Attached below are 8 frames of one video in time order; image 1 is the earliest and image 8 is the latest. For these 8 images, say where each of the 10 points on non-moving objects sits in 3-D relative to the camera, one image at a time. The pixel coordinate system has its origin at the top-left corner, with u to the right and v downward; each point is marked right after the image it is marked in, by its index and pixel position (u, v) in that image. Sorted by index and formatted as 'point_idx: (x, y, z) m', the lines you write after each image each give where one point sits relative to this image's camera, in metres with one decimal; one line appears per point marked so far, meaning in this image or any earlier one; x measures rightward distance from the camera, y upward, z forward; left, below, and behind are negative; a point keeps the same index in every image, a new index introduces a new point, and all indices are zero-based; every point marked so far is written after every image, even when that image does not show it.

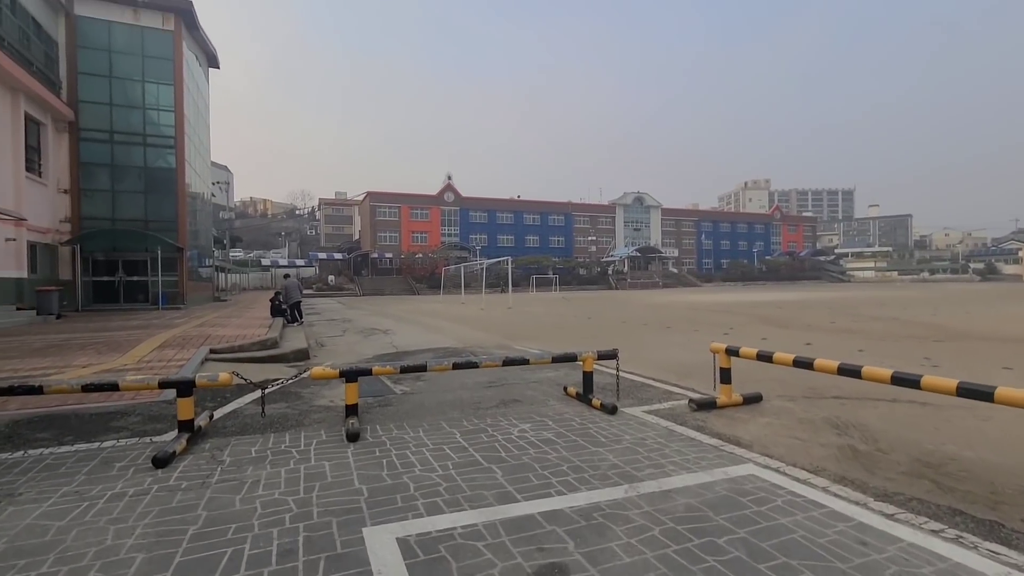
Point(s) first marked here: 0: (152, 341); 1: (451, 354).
0: (-6.8, -1.0, +9.3) m
1: (-1.2, -1.3, +9.8) m
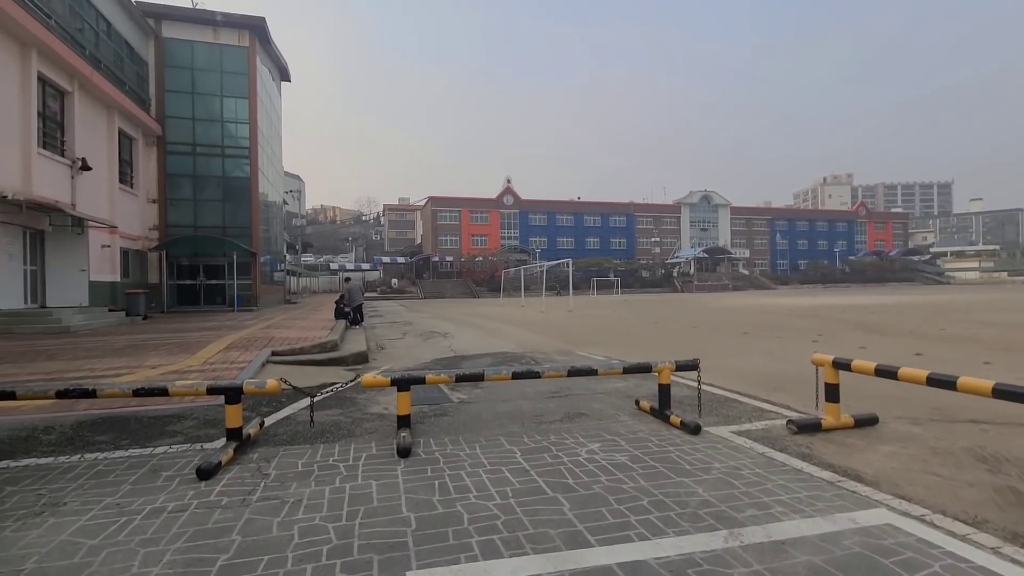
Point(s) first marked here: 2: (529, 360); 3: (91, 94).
0: (-5.6, -1.0, +9.5) m
1: (-0.1, -1.4, +9.3) m
2: (+0.3, -1.4, +9.4) m
3: (-14.7, +6.8, +17.3) m
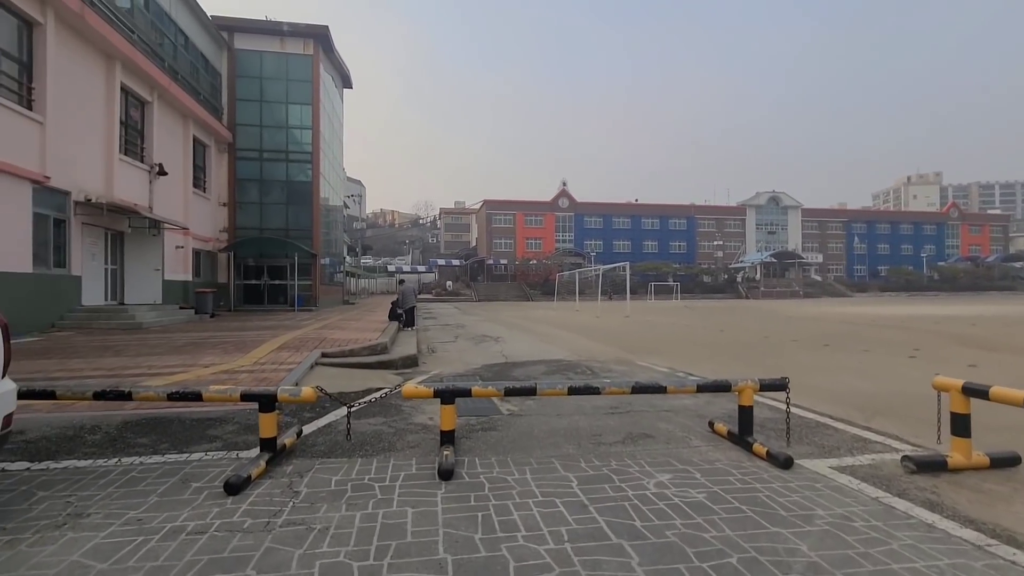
0: (-4.6, -1.0, +9.6) m
1: (+0.9, -1.4, +8.8) m
2: (+1.3, -1.4, +8.7) m
3: (-12.7, +6.8, +18.3) m
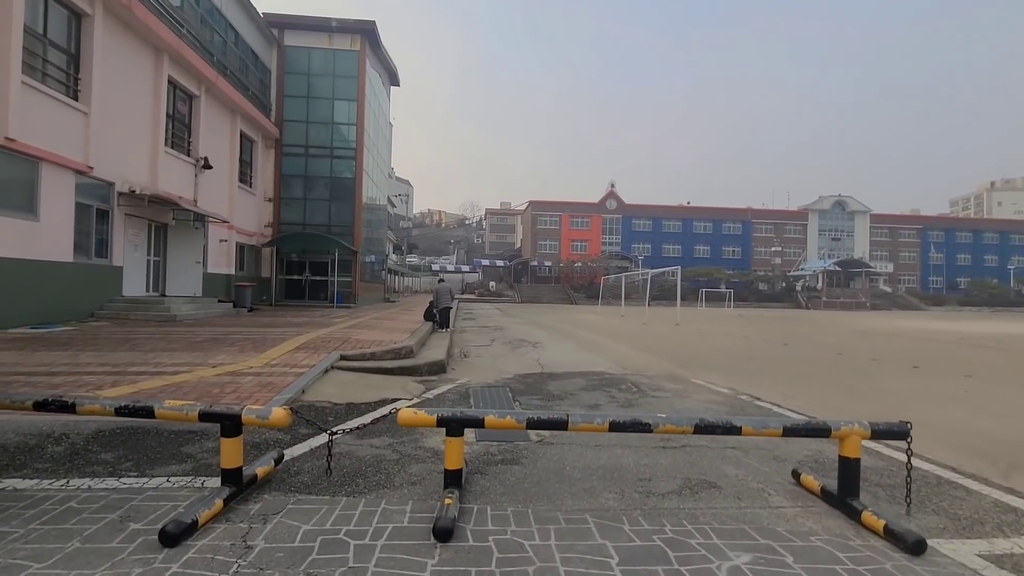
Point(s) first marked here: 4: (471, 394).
0: (-4.0, -1.0, +9.0) m
1: (+1.5, -1.5, +7.7) m
2: (+1.8, -1.5, +7.7) m
3: (-11.0, +7.1, +18.5) m
4: (-0.6, -1.5, +7.2) m
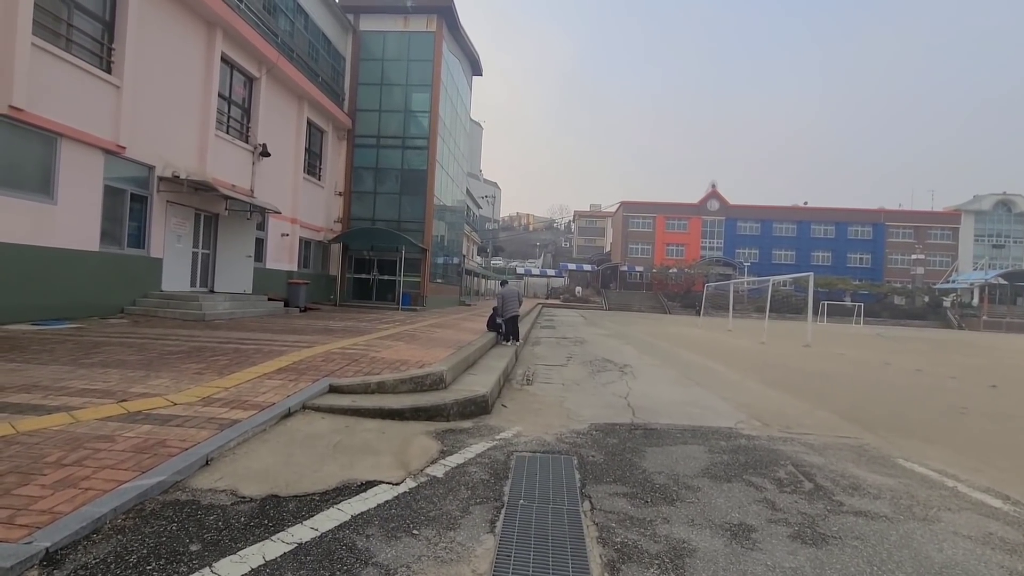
0: (-3.0, -0.9, +6.6) m
1: (+2.1, -1.6, +4.4) m
2: (+2.4, -1.6, +4.3) m
3: (-8.0, +7.2, +17.2) m
4: (0.0, -1.6, +4.3) m
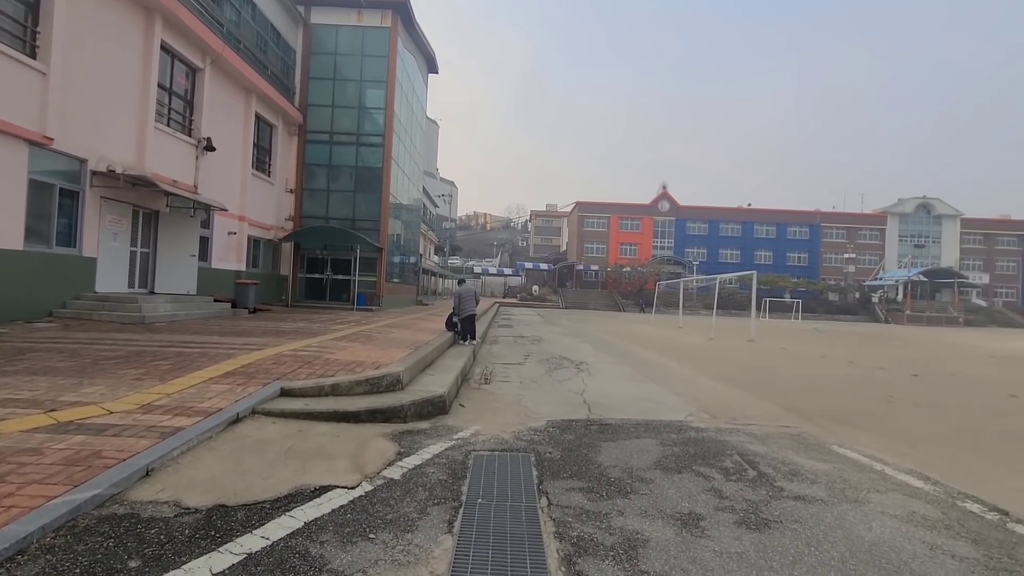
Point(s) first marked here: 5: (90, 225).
0: (-3.5, -0.9, +6.4) m
1: (+1.7, -1.6, +4.6) m
2: (+2.1, -1.6, +4.5) m
3: (-9.5, +7.2, +16.5) m
4: (-0.4, -1.6, +4.3) m
5: (-9.9, +1.5, +11.6) m
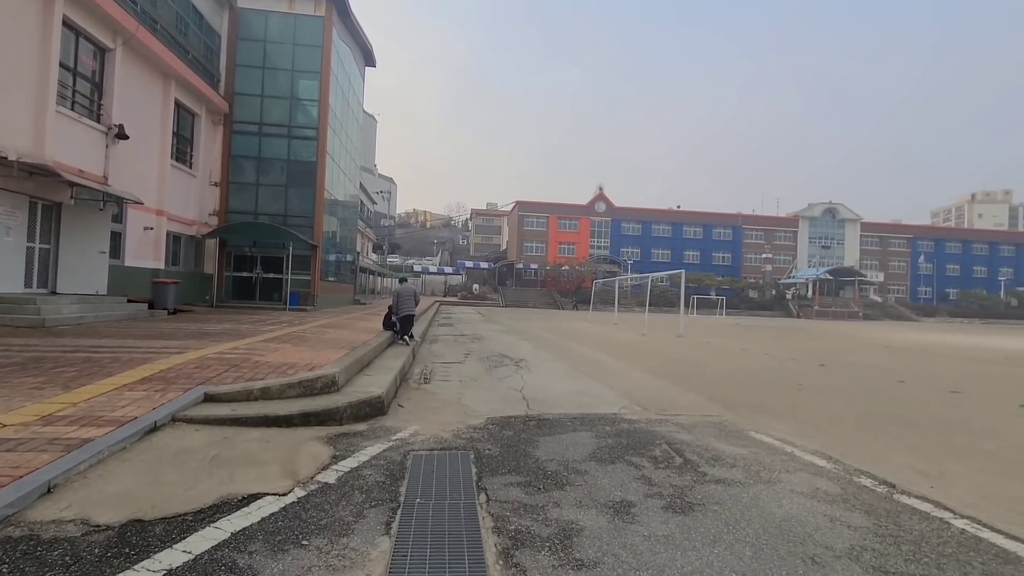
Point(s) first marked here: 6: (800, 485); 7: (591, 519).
0: (-4.3, -0.9, +5.9) m
1: (+1.1, -1.6, +4.8) m
2: (+1.5, -1.6, +4.7) m
3: (-11.5, +7.2, +15.3) m
4: (-0.9, -1.5, +4.2) m
5: (-11.2, +1.5, +10.3) m
6: (+2.3, -1.6, +4.0) m
7: (+0.5, -1.6, +3.4) m
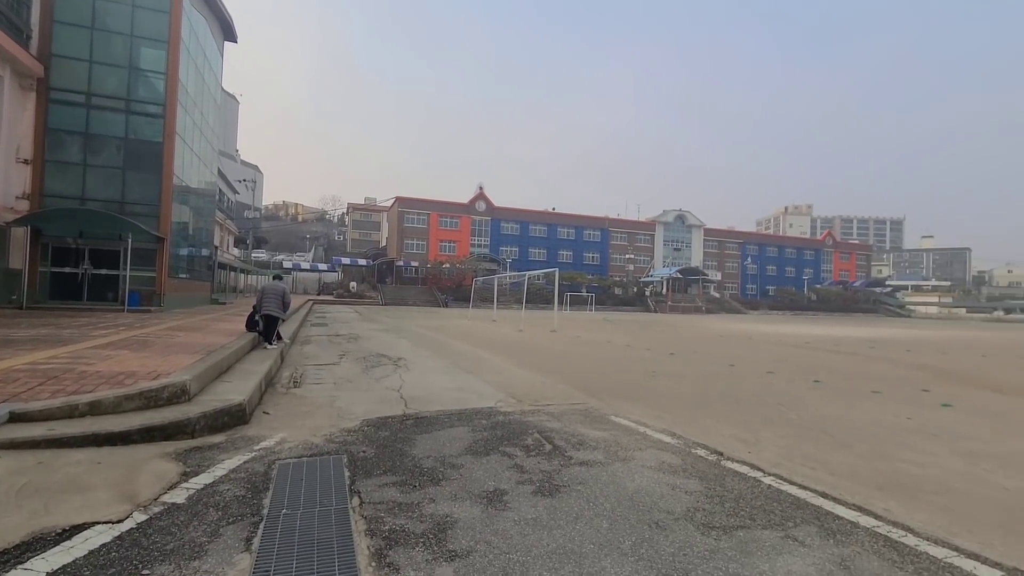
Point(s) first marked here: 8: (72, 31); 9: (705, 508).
0: (-5.6, -0.9, +4.8) m
1: (-0.1, -1.5, +5.0) m
2: (+0.3, -1.6, +5.0) m
3: (-14.8, +7.2, +12.2) m
4: (-1.9, -1.5, +4.0) m
5: (-13.4, +1.5, +7.5) m
6: (+1.3, -1.6, +4.5) m
7: (-0.3, -1.6, +3.5) m
8: (-15.5, +9.0, +17.5) m
9: (+1.4, -1.5, +3.5) m
